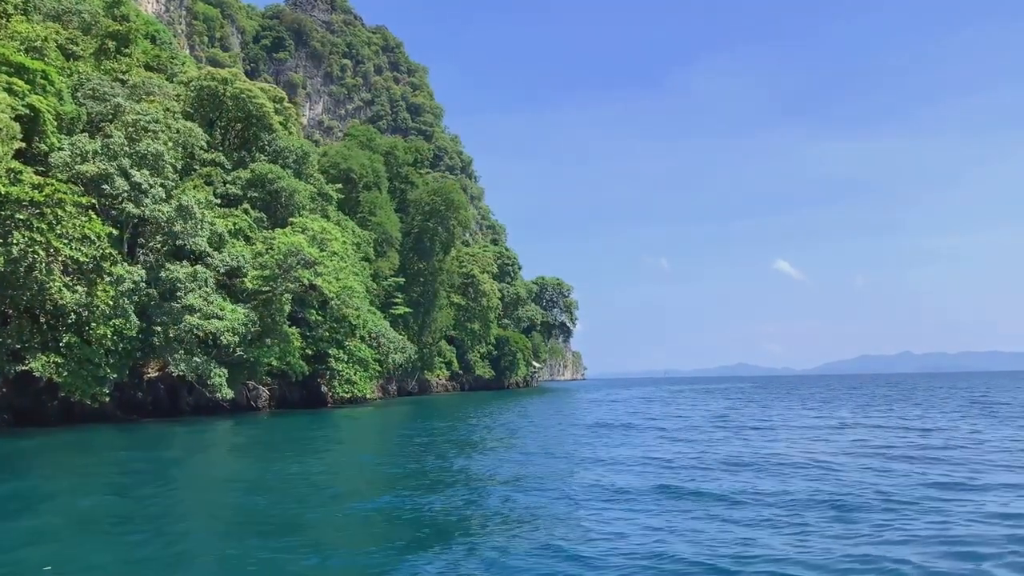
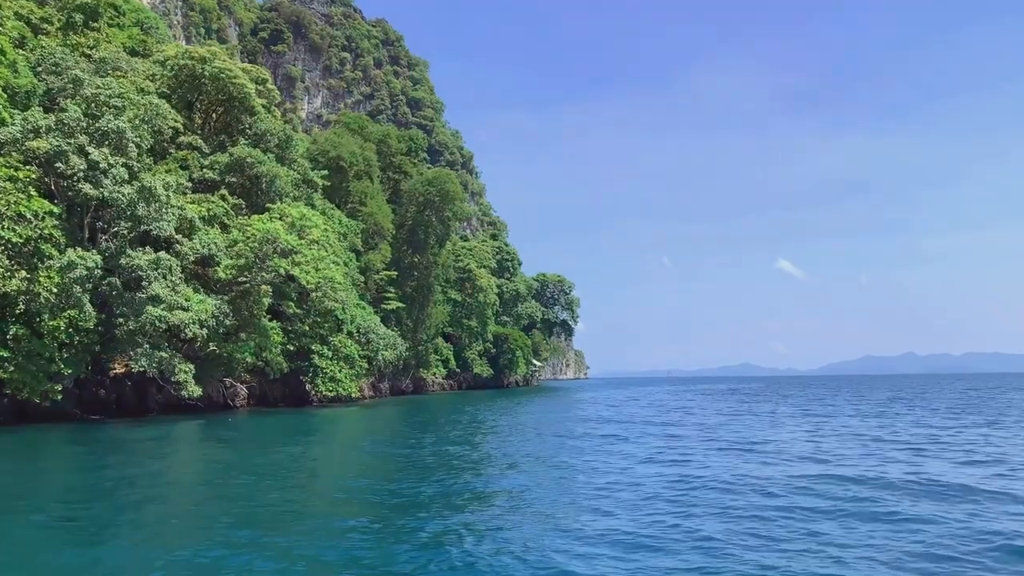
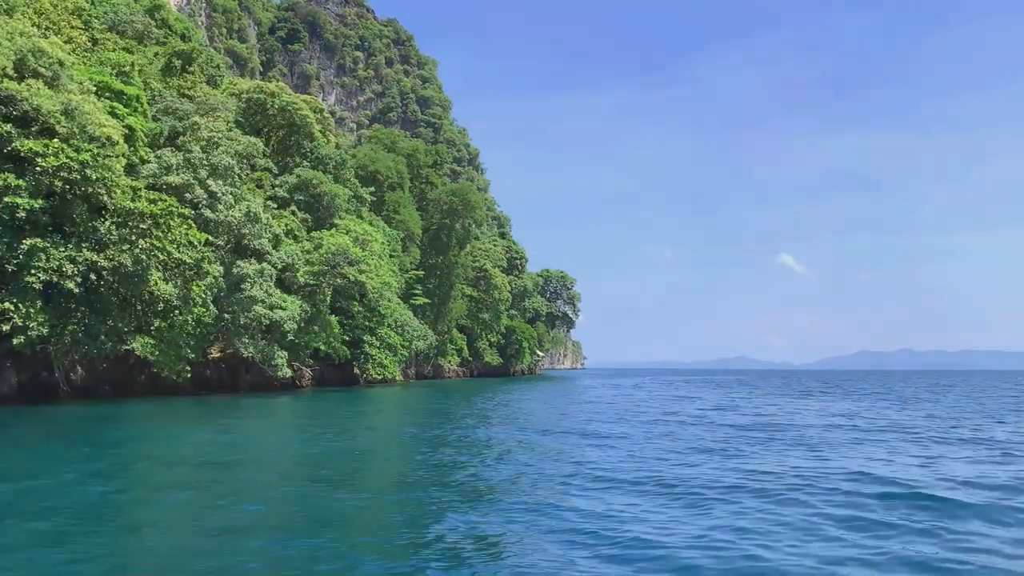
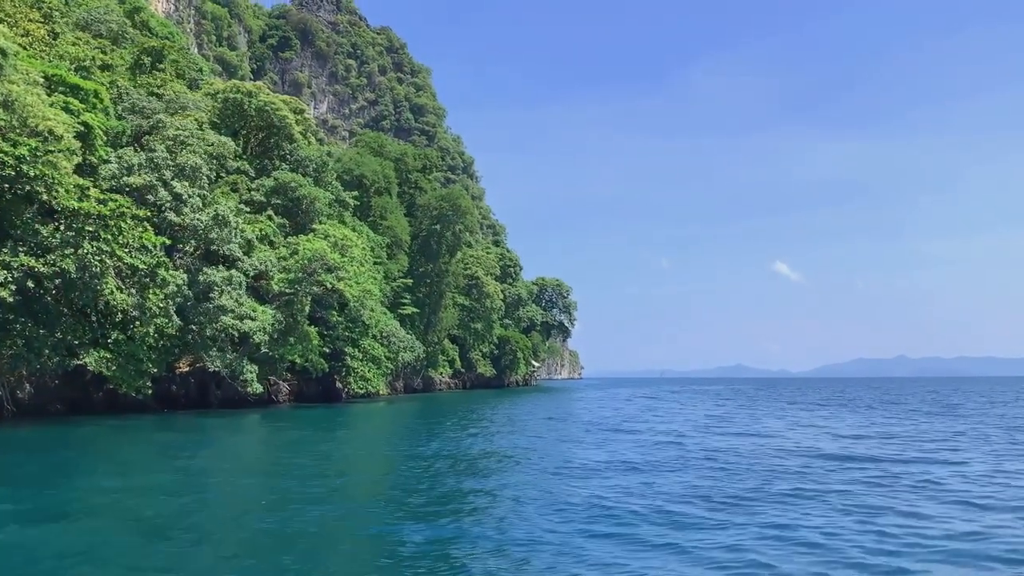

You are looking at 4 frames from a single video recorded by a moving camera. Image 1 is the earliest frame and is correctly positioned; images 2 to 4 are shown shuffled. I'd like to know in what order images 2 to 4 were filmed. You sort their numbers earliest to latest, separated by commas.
2, 3, 4
